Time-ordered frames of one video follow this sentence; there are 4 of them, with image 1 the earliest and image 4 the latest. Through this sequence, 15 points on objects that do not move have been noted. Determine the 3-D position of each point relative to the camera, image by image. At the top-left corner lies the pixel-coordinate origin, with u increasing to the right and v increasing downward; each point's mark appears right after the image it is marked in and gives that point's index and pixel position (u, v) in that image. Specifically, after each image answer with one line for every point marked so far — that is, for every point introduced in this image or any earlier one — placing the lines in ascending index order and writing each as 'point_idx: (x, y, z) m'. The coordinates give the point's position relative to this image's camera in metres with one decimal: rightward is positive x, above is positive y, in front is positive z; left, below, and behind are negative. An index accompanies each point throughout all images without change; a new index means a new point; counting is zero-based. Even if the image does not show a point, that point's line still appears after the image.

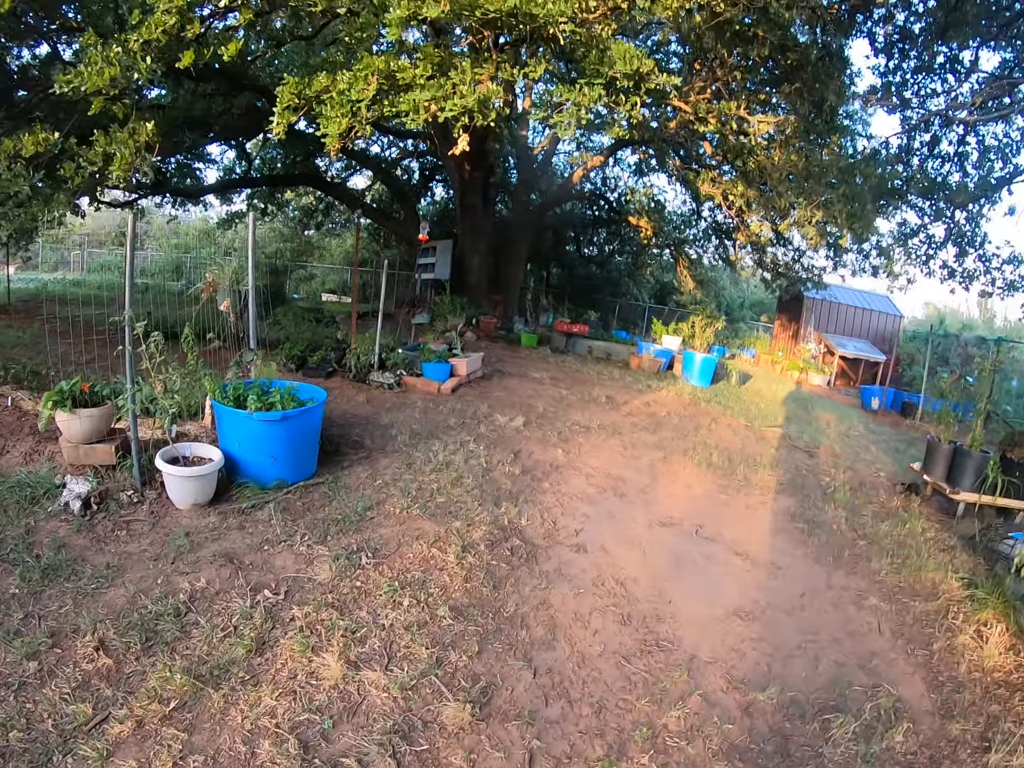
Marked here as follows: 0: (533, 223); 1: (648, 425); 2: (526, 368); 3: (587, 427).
0: (+0.6, +3.5, +15.1) m
1: (+1.5, -0.4, +7.1) m
2: (+0.2, +0.2, +9.3) m
3: (+0.7, -0.4, +6.4) m
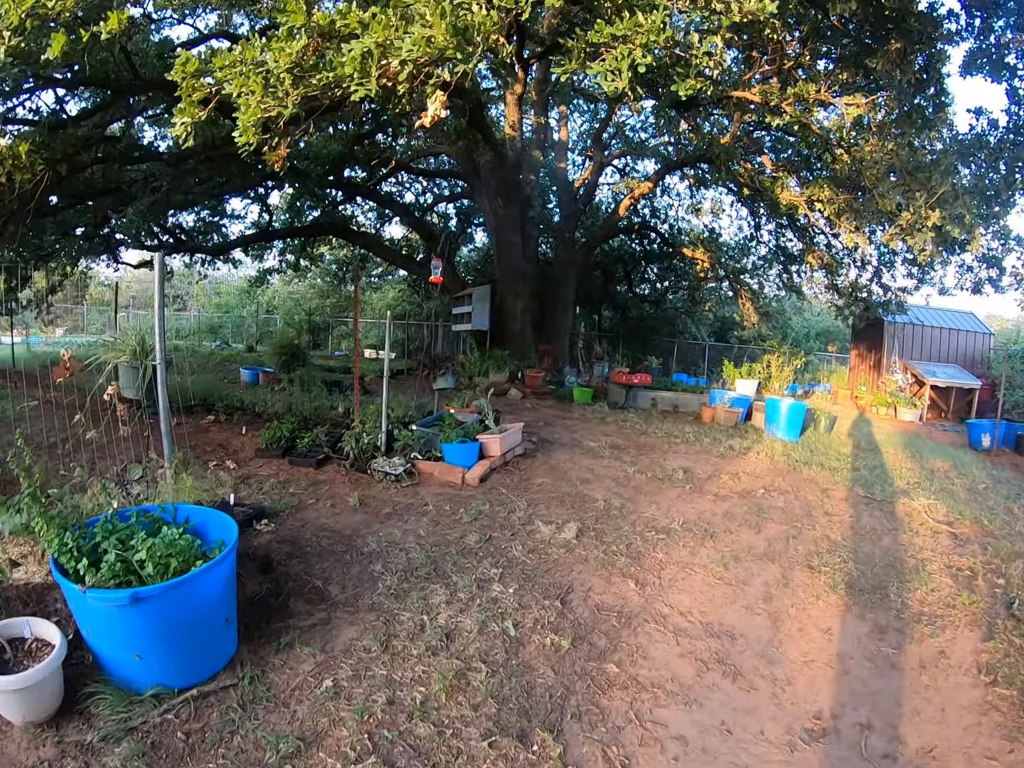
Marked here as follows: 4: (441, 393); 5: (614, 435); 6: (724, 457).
0: (+1.5, +2.4, +13.4) m
1: (+1.8, -1.0, +5.2) m
2: (+0.7, -0.5, +7.5) m
3: (+1.0, -1.0, +4.5) m
4: (-0.8, -0.1, +7.3) m
5: (+1.2, -0.6, +7.5) m
6: (+2.3, -0.8, +7.4) m
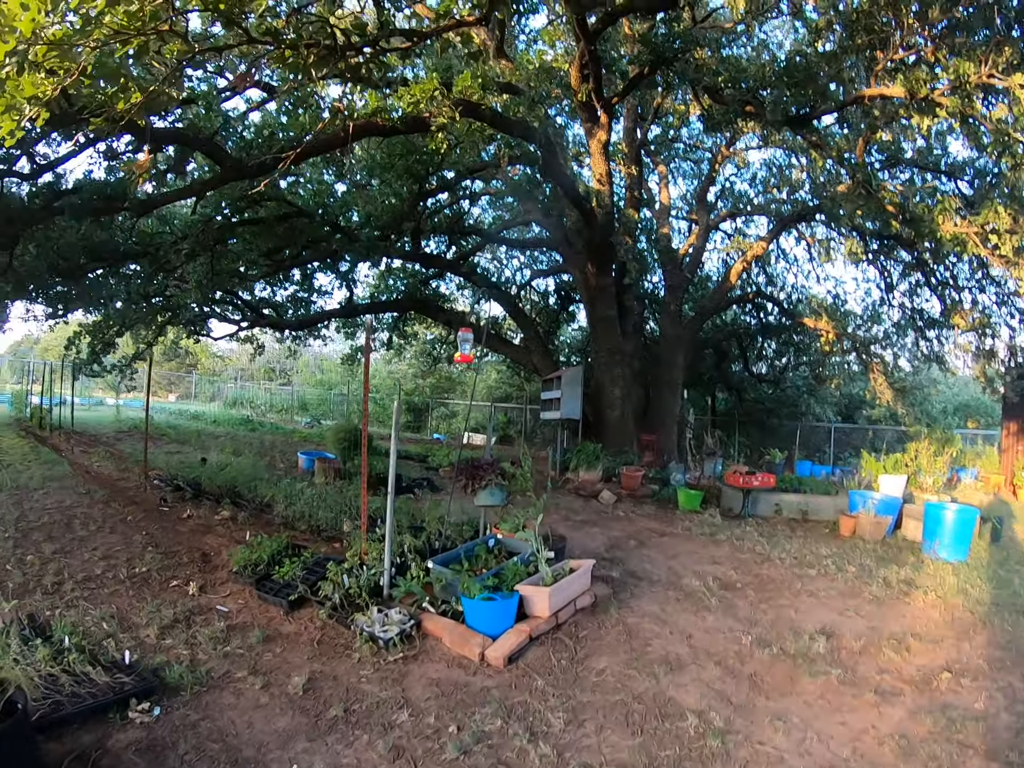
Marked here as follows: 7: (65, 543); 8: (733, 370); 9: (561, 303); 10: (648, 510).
0: (+3.0, +0.8, +11.6) m
1: (+2.0, -1.7, +3.1) m
2: (+1.3, -1.5, +5.6) m
3: (+1.1, -1.5, +2.5) m
4: (-0.2, -1.0, +5.7) m
5: (+1.7, -1.5, +5.5) m
6: (+2.8, -1.7, +5.2) m
7: (-3.7, -1.3, +5.6) m
8: (+4.8, +0.3, +14.8) m
9: (+1.2, +2.1, +16.9) m
10: (+1.6, -1.5, +7.9) m
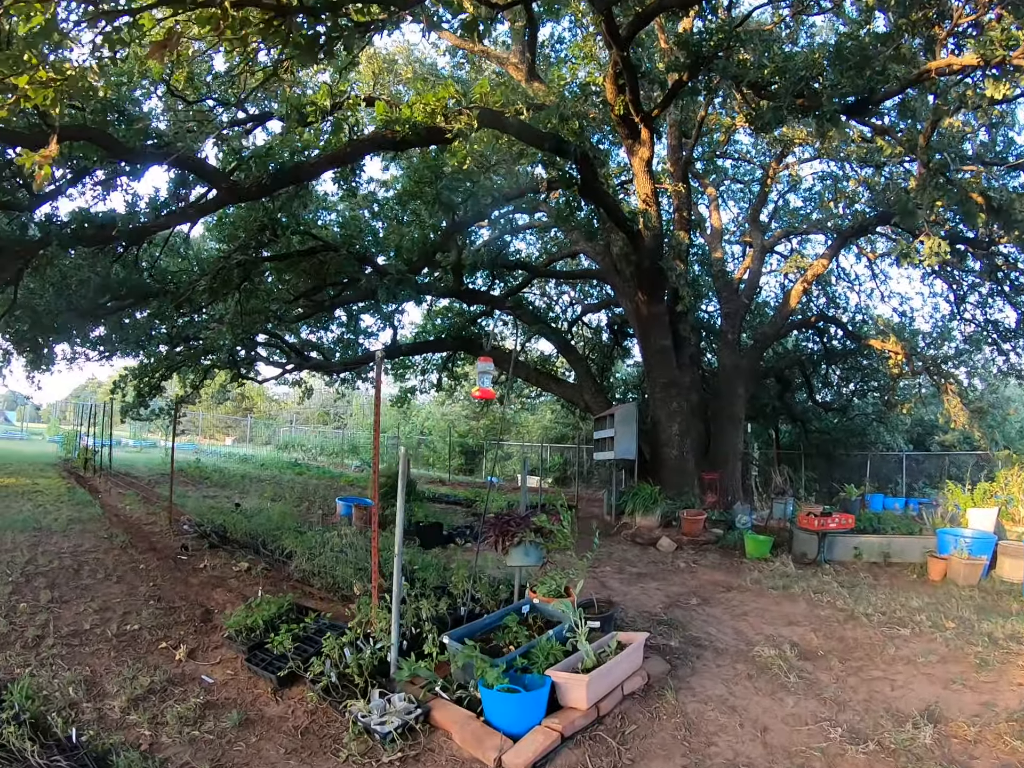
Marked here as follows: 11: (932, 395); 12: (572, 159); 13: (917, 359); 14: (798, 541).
0: (+3.8, +0.3, +10.8) m
1: (+2.1, -1.7, +2.3) m
2: (+1.6, -1.7, +4.8) m
3: (+1.1, -1.6, +1.8) m
4: (+0.1, -1.3, +5.1) m
5: (+2.0, -1.7, +4.7) m
6: (+3.1, -1.9, +4.3) m
7: (-3.4, -1.7, +5.2) m
8: (+5.9, -0.3, +13.8) m
9: (+2.3, +1.2, +16.3) m
10: (+2.1, -1.8, +7.1) m
11: (+8.7, -0.2, +13.8) m
12: (+0.5, +2.3, +6.6) m
13: (+6.4, +0.4, +10.6) m
14: (+3.3, -1.8, +7.8) m
